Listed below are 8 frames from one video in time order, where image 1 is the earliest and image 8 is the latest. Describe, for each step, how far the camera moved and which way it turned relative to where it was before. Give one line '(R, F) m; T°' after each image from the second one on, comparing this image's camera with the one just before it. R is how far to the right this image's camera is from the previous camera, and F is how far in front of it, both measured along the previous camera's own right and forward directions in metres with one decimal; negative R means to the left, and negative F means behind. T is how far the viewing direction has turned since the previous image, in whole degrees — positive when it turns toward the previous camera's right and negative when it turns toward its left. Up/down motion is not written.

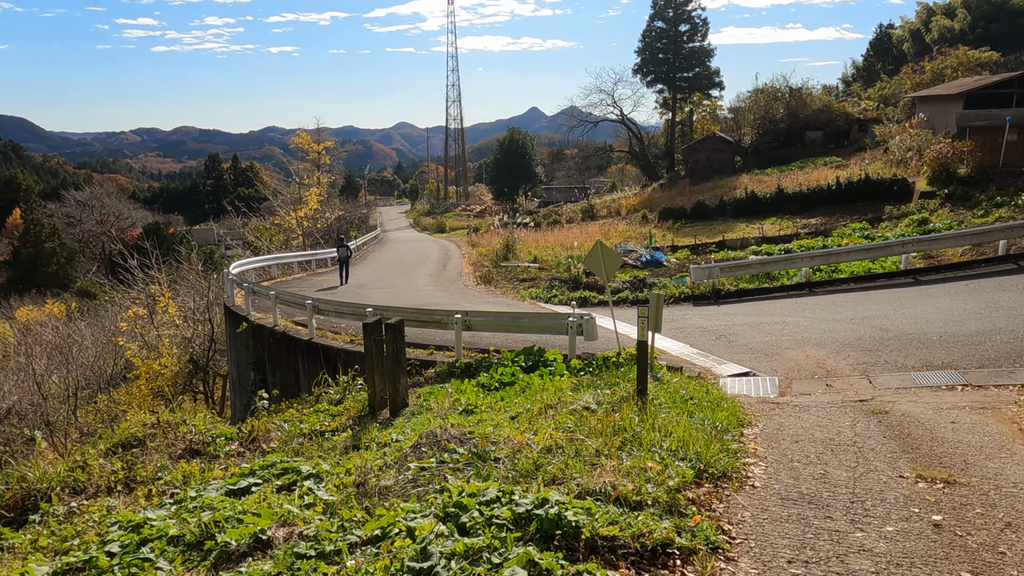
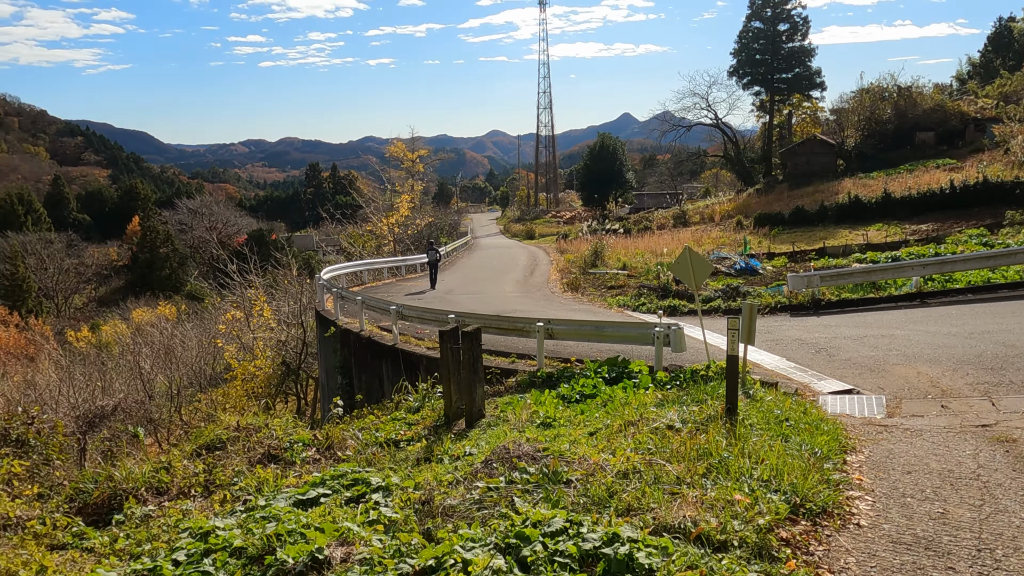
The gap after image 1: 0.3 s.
(+0.1, +0.2) m; -7°
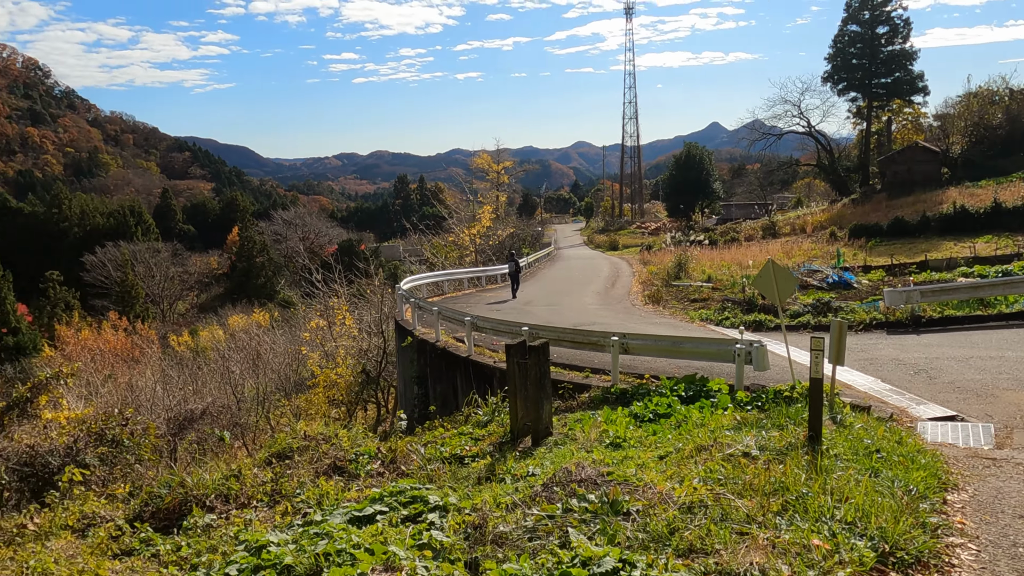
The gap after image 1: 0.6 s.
(+0.1, +0.2) m; -6°
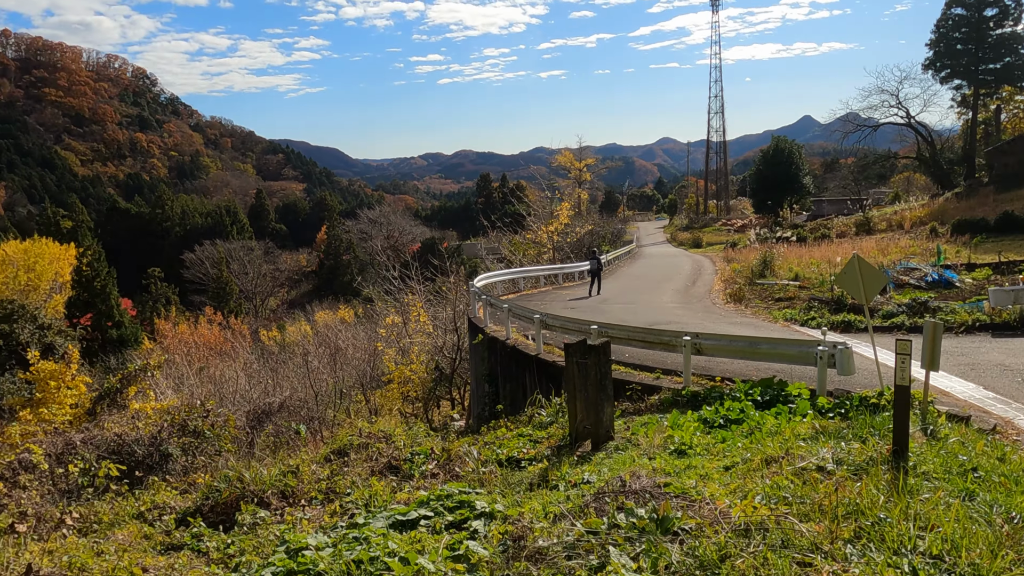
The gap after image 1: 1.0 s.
(+0.1, +0.2) m; -6°
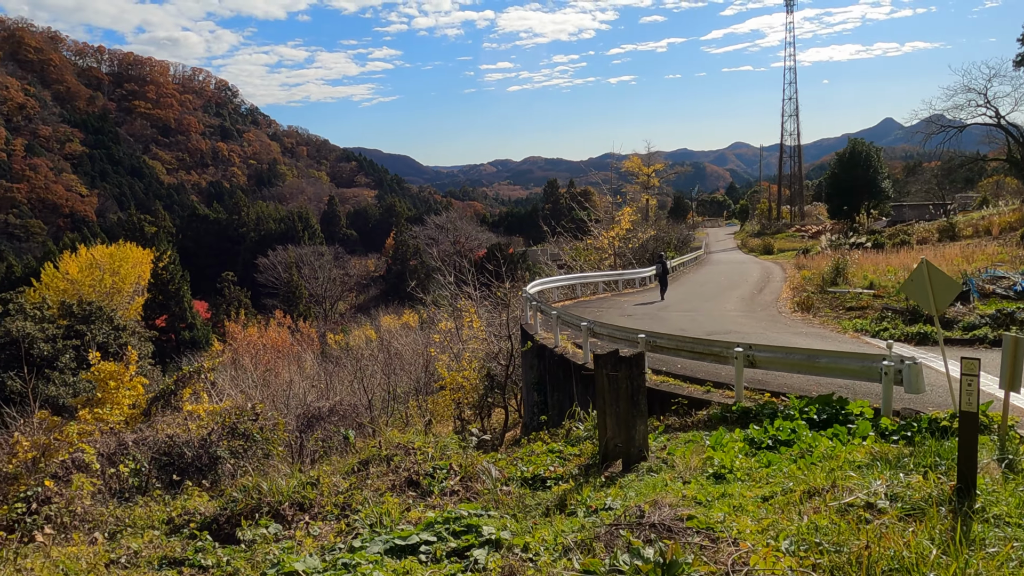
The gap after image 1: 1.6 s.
(+0.2, +0.3) m; -5°
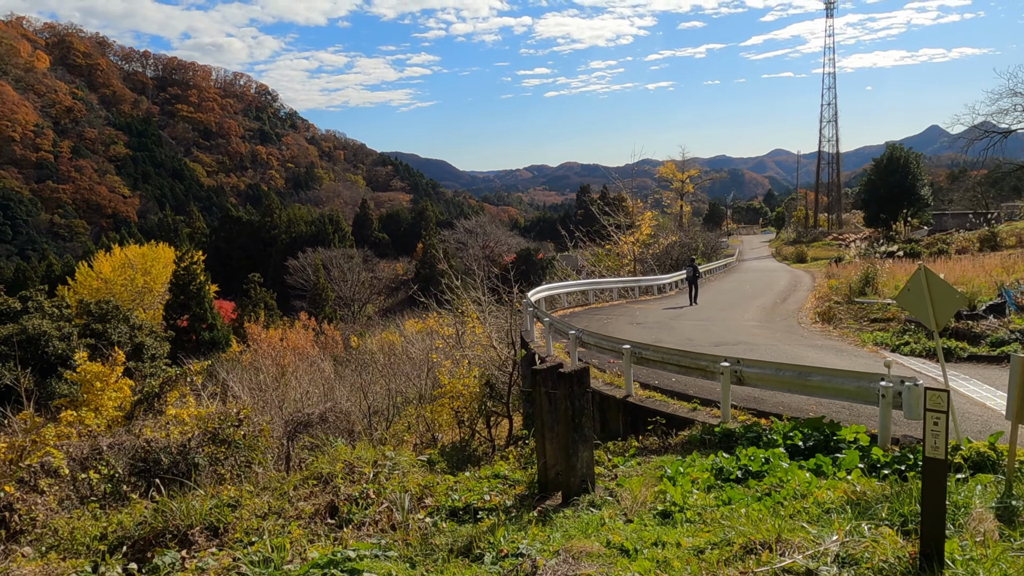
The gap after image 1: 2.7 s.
(+0.5, +0.5) m; -3°
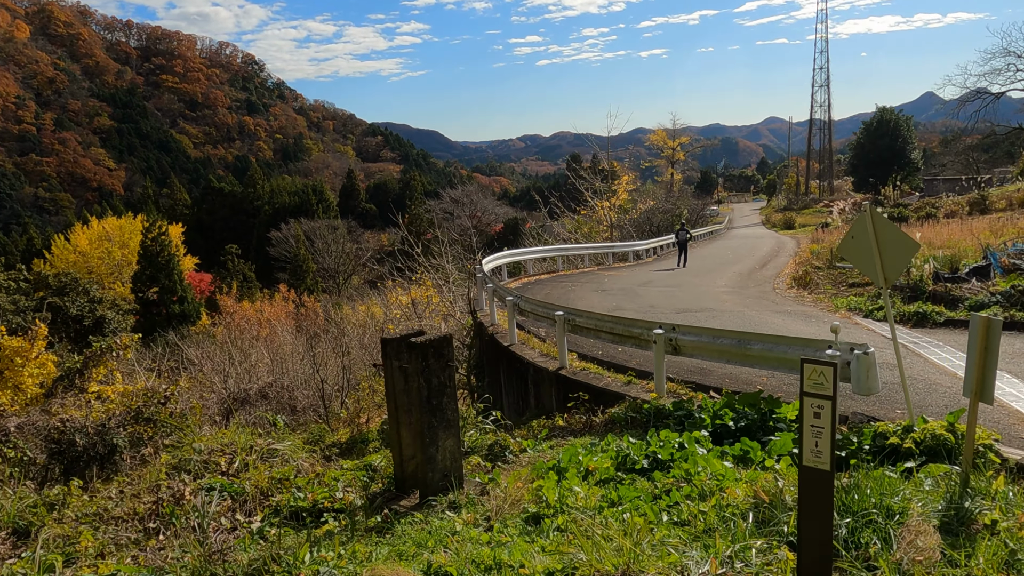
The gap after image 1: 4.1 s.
(+0.6, +0.7) m; +1°
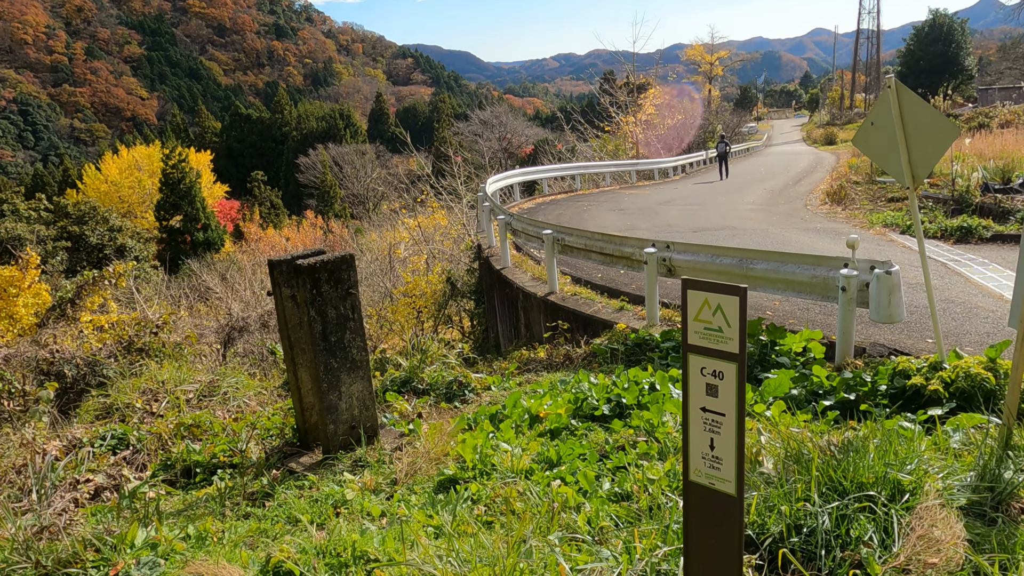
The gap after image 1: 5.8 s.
(+0.4, +0.6) m; -3°
